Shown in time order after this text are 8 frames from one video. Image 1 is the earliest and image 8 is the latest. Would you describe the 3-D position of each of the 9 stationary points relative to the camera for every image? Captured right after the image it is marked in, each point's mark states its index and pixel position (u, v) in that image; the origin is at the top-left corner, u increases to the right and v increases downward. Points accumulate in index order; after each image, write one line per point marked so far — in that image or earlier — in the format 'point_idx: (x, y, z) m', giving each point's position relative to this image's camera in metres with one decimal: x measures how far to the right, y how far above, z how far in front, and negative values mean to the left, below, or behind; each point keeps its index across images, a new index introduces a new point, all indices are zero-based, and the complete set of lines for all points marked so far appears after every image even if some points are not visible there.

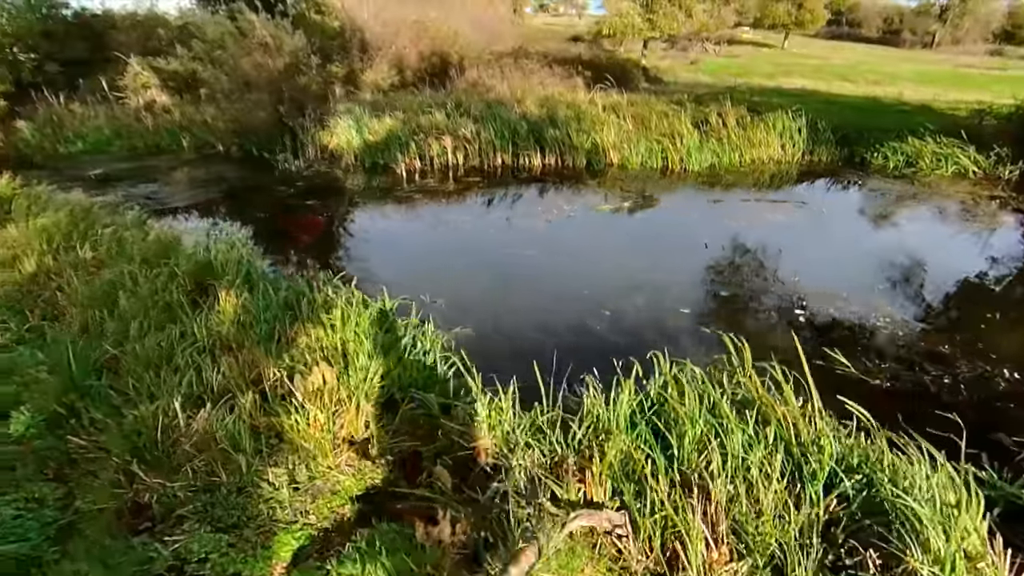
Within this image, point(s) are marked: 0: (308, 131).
0: (-5.8, +4.5, +14.4) m
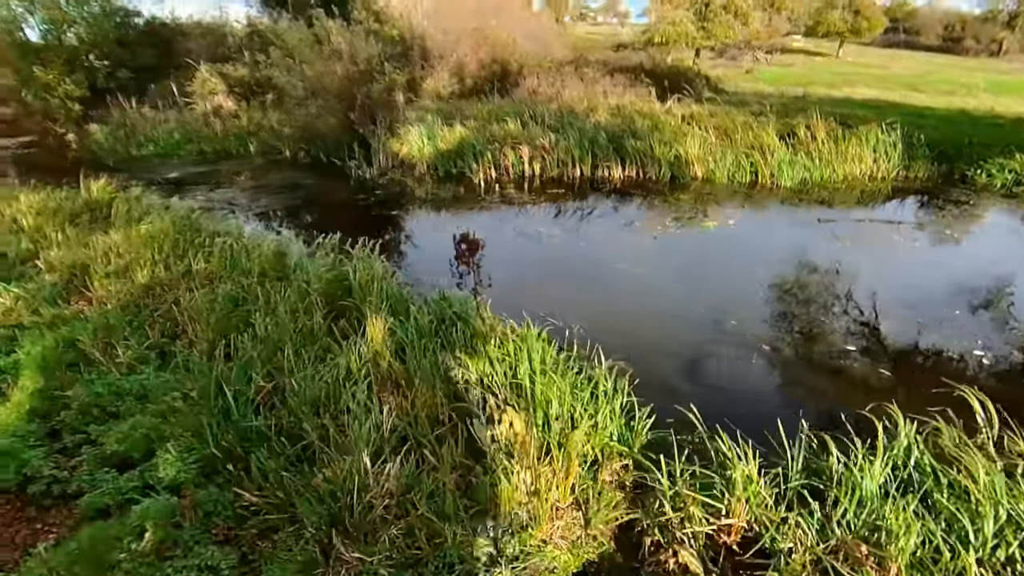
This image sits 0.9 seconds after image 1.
0: (-3.8, +4.2, +14.2) m
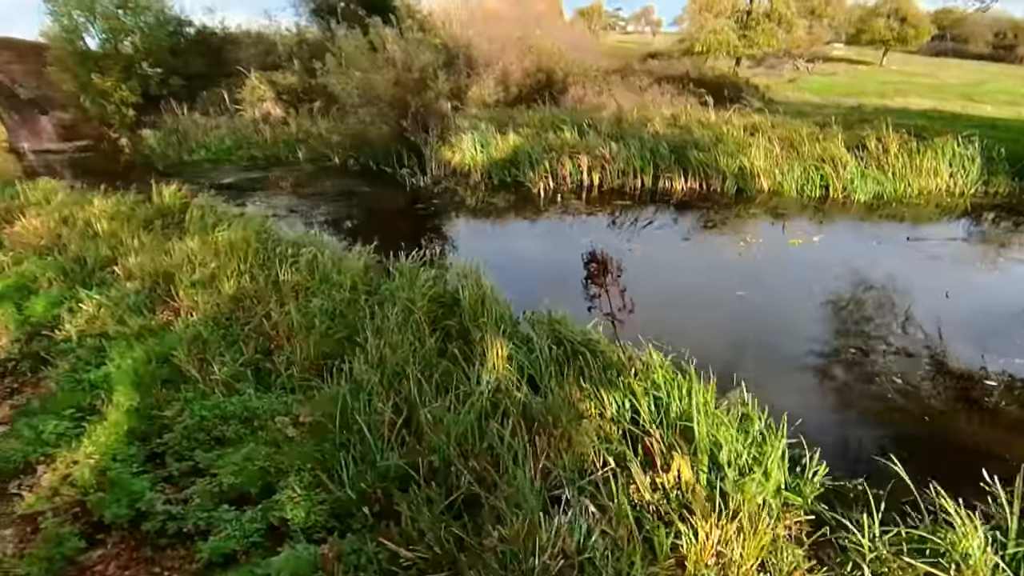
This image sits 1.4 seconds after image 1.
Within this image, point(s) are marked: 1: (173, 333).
0: (-2.2, +4.0, +14.0) m
1: (-3.0, -0.4, +4.6) m
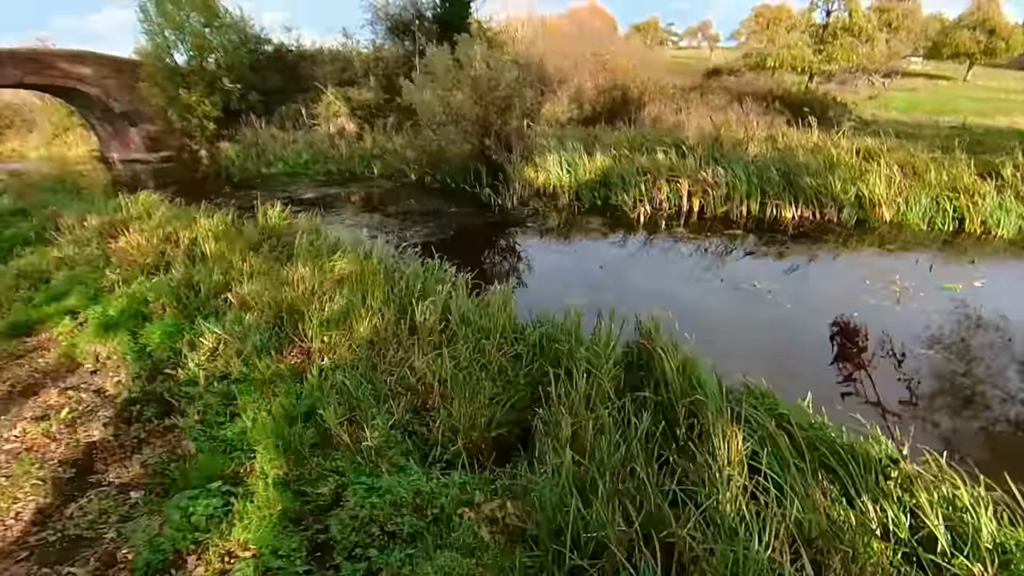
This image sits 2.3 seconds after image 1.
0: (+0.1, +3.3, +13.5) m
1: (-1.6, -0.8, +4.0) m
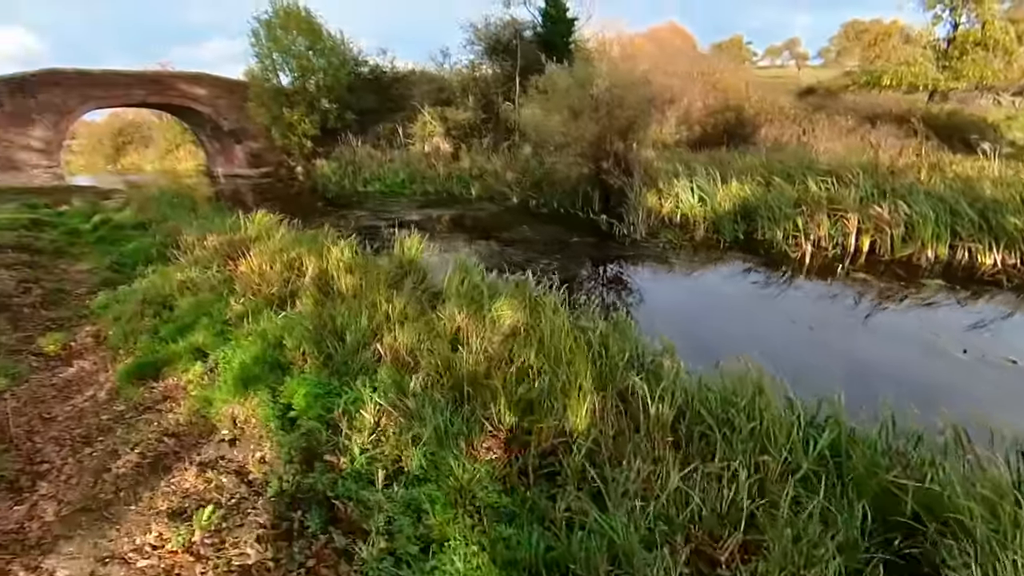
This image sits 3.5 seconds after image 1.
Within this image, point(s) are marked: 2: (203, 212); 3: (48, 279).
0: (+3.1, +2.4, +12.2) m
1: (+0.1, -1.2, +2.9) m
2: (-7.4, +1.8, +12.0) m
3: (-7.5, +0.2, +8.1) m
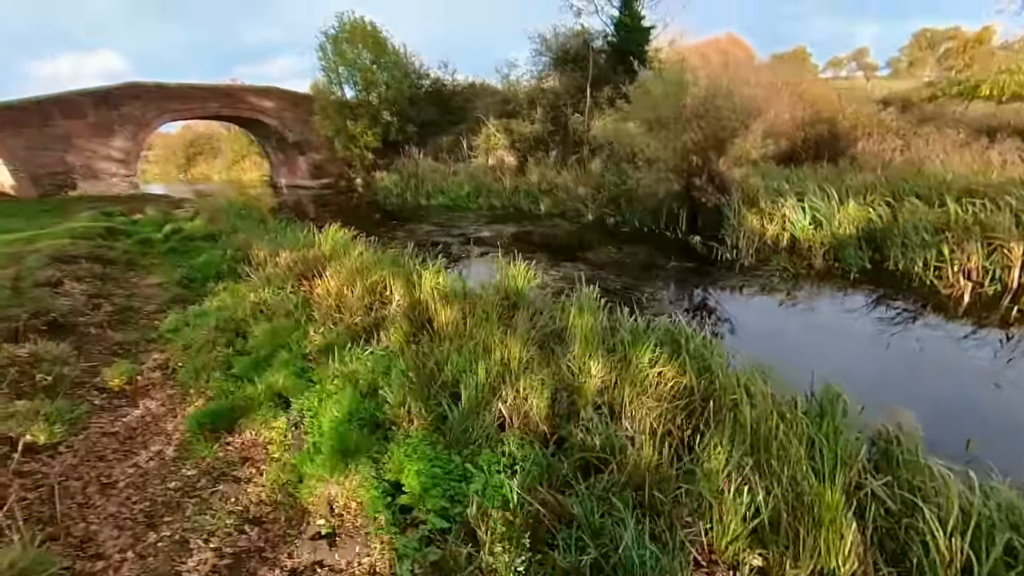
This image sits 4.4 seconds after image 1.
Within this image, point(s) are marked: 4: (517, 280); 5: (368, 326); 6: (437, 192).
0: (+4.9, +1.7, +10.9) m
1: (+1.1, -1.5, +1.8) m
2: (-5.5, +1.5, +11.5) m
3: (-6.0, -0.1, +7.6) m
4: (0.0, +0.1, +5.8) m
5: (-1.6, -0.4, +5.6) m
6: (-2.9, +3.6, +19.0) m
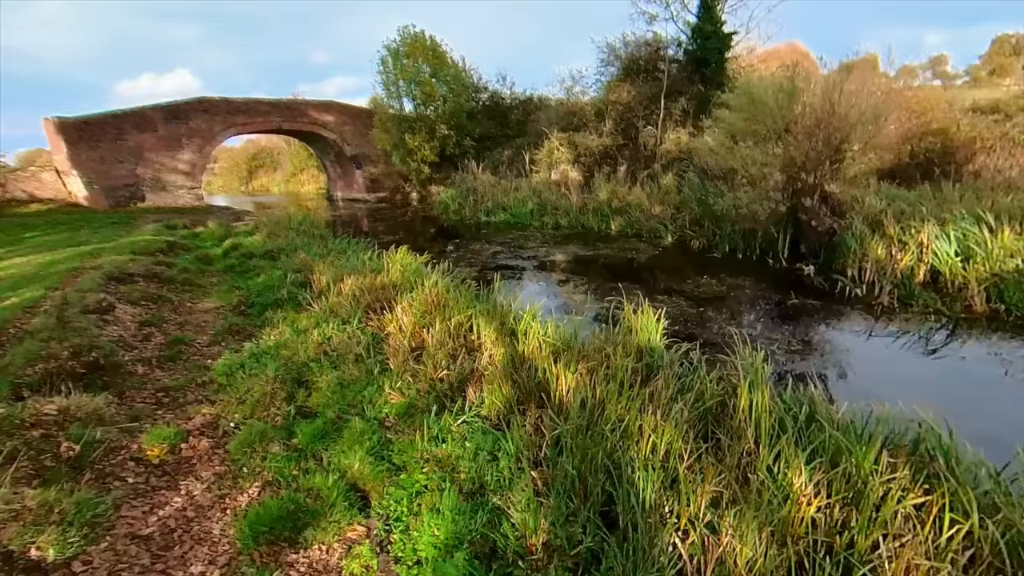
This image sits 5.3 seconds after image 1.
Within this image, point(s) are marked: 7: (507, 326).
0: (+6.5, +1.0, +9.3) m
1: (+1.9, -1.9, +0.5) m
2: (-3.9, +1.0, +10.8) m
3: (-4.7, -0.4, +6.9) m
4: (+1.2, -0.4, +4.6) m
5: (-0.5, -0.8, +4.6) m
6: (-0.5, +2.9, +18.1) m
7: (-0.1, -0.4, +5.2) m
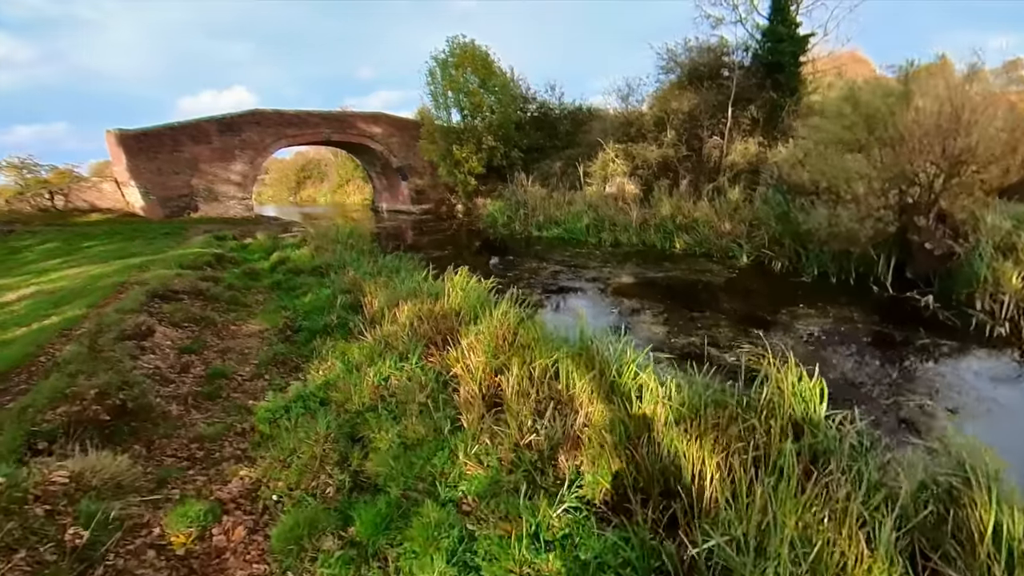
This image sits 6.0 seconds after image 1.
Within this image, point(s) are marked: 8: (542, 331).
0: (+7.6, +0.4, +7.9) m
1: (+2.3, -2.2, -0.7) m
2: (-2.6, +0.6, +10.1) m
3: (-3.7, -0.7, +6.3) m
4: (+1.9, -0.7, +3.6) m
5: (+0.3, -1.2, +3.6) m
6: (+1.3, +2.3, +17.2) m
7: (+0.7, -0.7, +4.2) m
8: (+0.3, -0.5, +5.3) m
